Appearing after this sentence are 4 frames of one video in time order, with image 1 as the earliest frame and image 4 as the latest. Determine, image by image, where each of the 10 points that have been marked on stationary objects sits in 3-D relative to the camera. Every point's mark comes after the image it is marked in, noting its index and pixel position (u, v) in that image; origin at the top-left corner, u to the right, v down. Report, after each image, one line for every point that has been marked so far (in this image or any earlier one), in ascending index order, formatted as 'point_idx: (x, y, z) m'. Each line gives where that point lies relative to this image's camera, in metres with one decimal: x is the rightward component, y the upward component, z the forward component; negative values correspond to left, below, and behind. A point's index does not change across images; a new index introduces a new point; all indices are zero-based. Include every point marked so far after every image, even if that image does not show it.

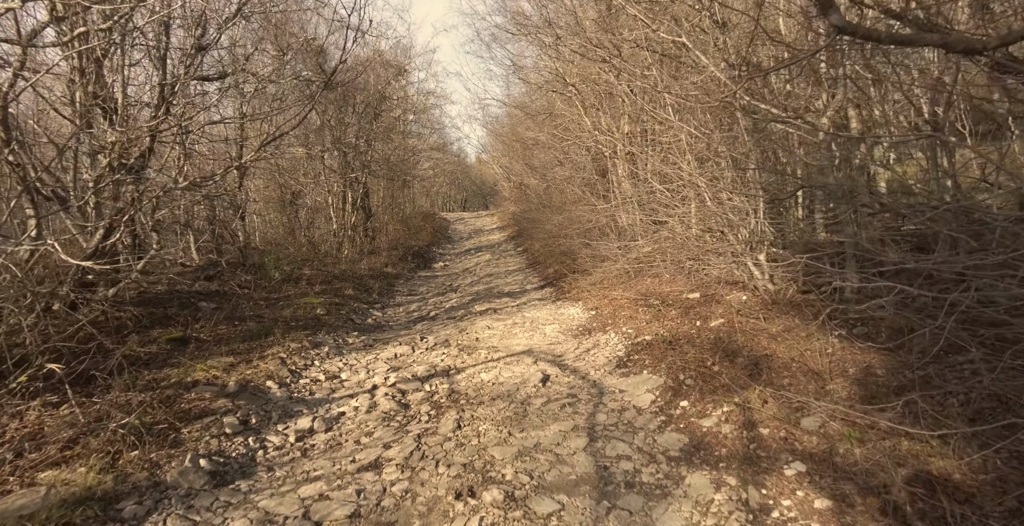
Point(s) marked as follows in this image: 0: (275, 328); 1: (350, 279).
0: (-2.8, -0.8, +7.5) m
1: (-3.4, -0.4, +13.1) m
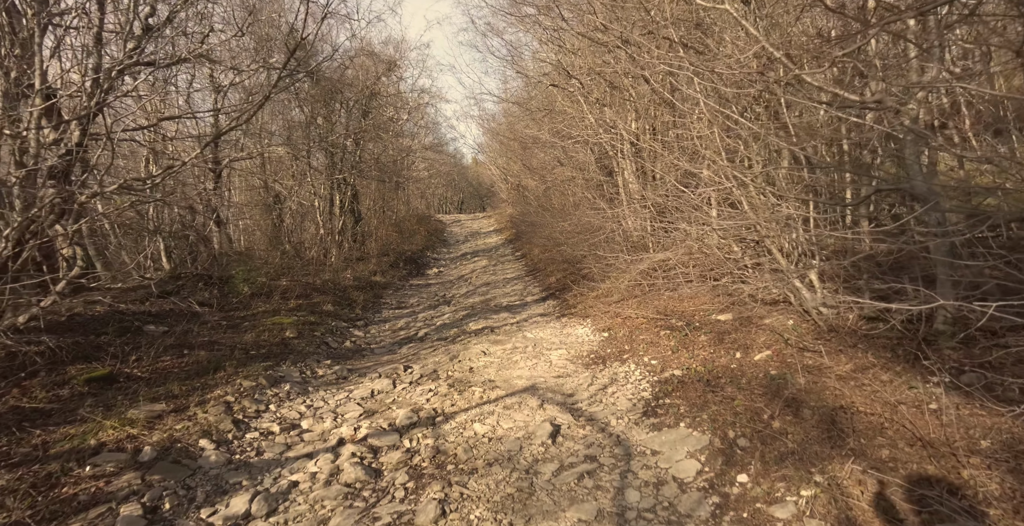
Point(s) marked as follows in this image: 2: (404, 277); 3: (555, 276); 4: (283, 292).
0: (-2.8, -1.0, +6.3) m
1: (-3.4, -0.6, +11.9) m
2: (-3.1, -0.4, +18.0) m
3: (+1.1, -0.3, +14.5) m
4: (-3.9, -0.5, +10.7) m
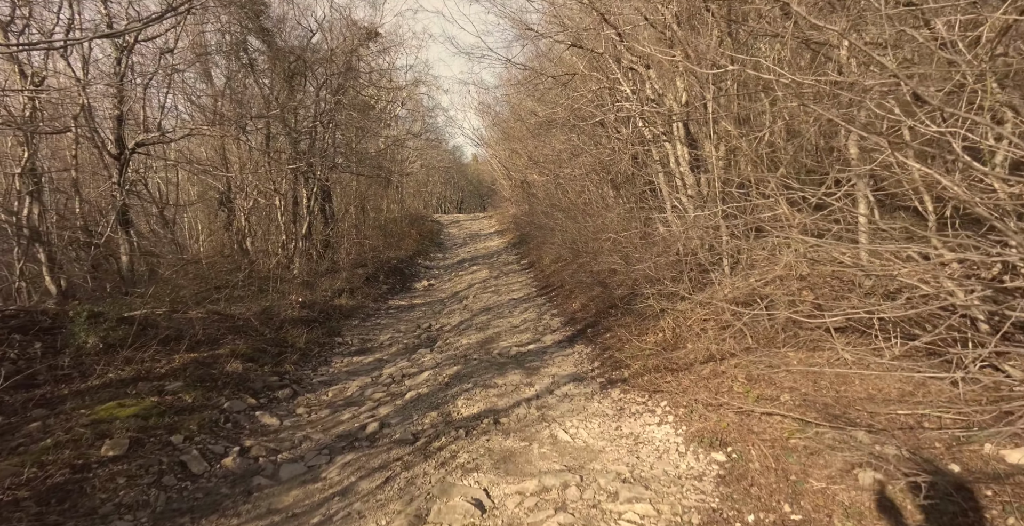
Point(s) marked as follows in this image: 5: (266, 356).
0: (-2.6, -1.3, +2.5) m
1: (-3.2, -0.9, +8.1) m
2: (-2.9, -0.8, +14.2) m
3: (+1.2, -0.7, +10.7) m
4: (-3.7, -0.8, +6.9) m
5: (-2.9, -1.1, +7.3) m
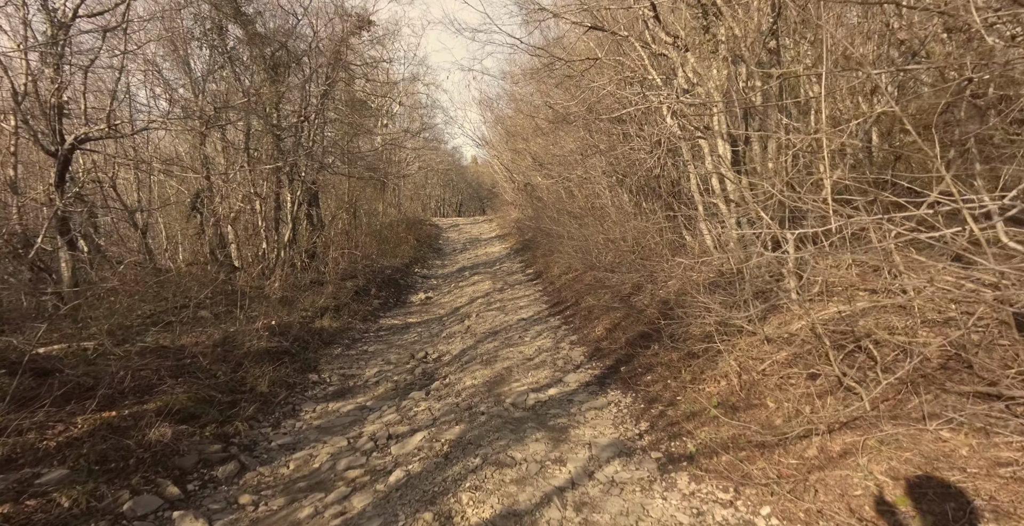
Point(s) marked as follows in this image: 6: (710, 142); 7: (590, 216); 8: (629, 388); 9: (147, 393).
0: (-2.5, -1.5, +0.8) m
1: (-3.1, -1.1, +6.4) m
2: (-2.8, -1.0, +12.5) m
3: (+1.4, -0.9, +9.0) m
4: (-3.5, -1.0, +5.2) m
5: (-2.7, -1.3, +5.6) m
6: (+3.2, +1.9, +10.2) m
7: (+1.7, +1.0, +13.8) m
8: (+1.2, -1.3, +6.4) m
9: (-3.2, -1.1, +5.5) m
